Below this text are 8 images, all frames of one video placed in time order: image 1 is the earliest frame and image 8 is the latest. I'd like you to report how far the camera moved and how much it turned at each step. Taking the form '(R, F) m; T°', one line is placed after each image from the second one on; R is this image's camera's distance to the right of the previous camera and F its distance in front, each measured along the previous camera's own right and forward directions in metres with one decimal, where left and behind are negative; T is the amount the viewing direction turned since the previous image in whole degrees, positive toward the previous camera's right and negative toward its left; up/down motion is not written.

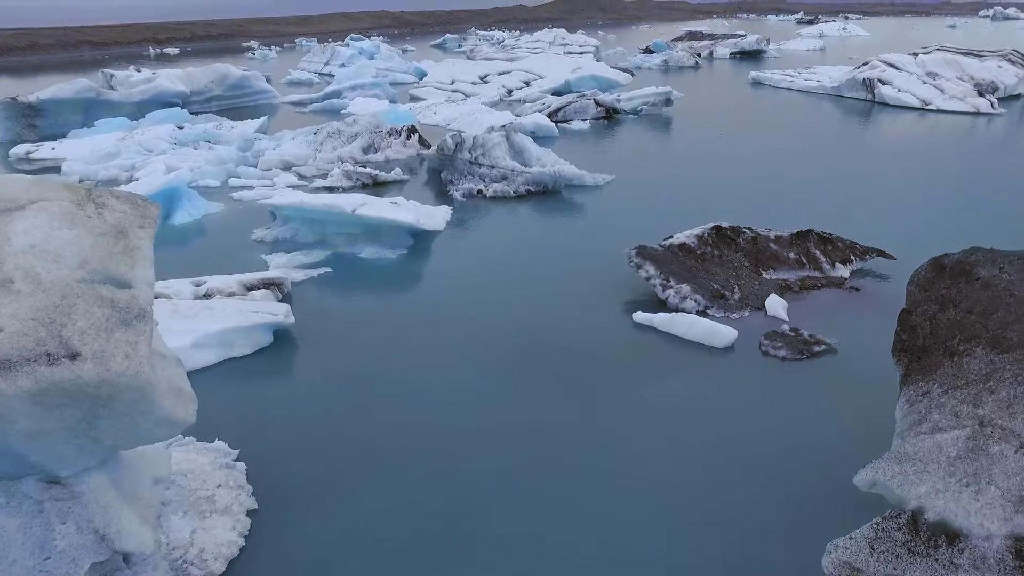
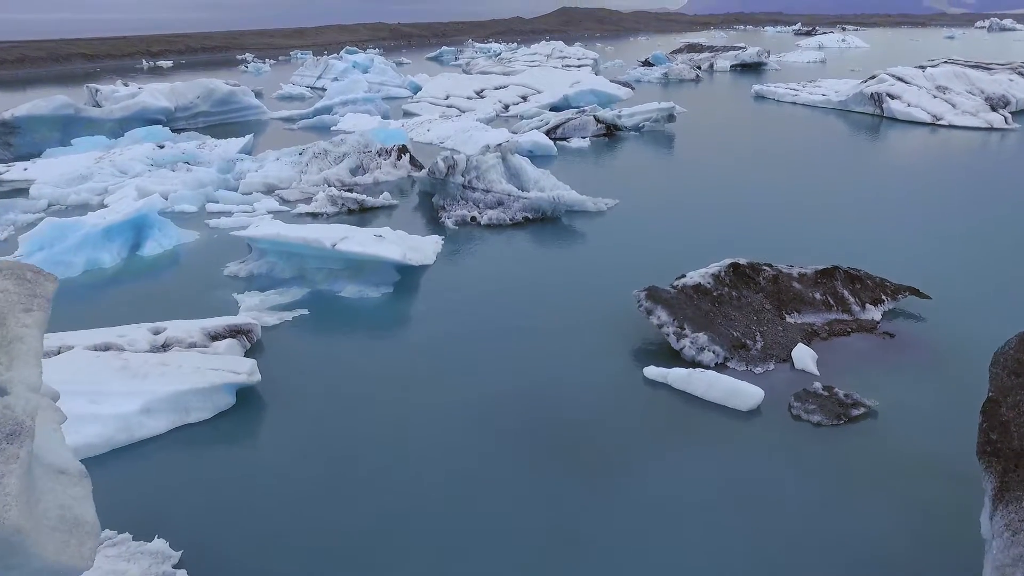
(0.0, +0.7) m; 0°
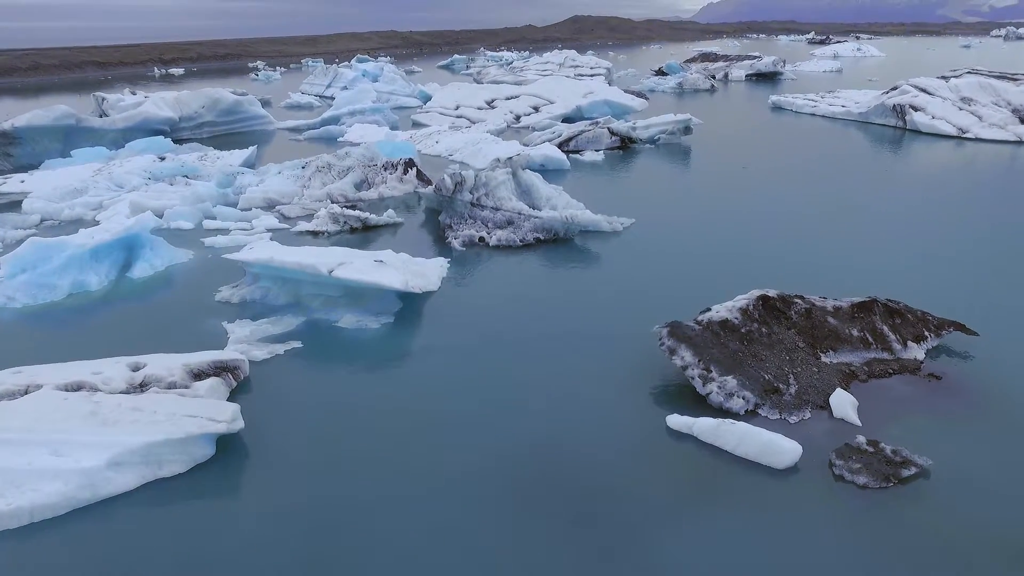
(0.0, +0.5) m; -1°
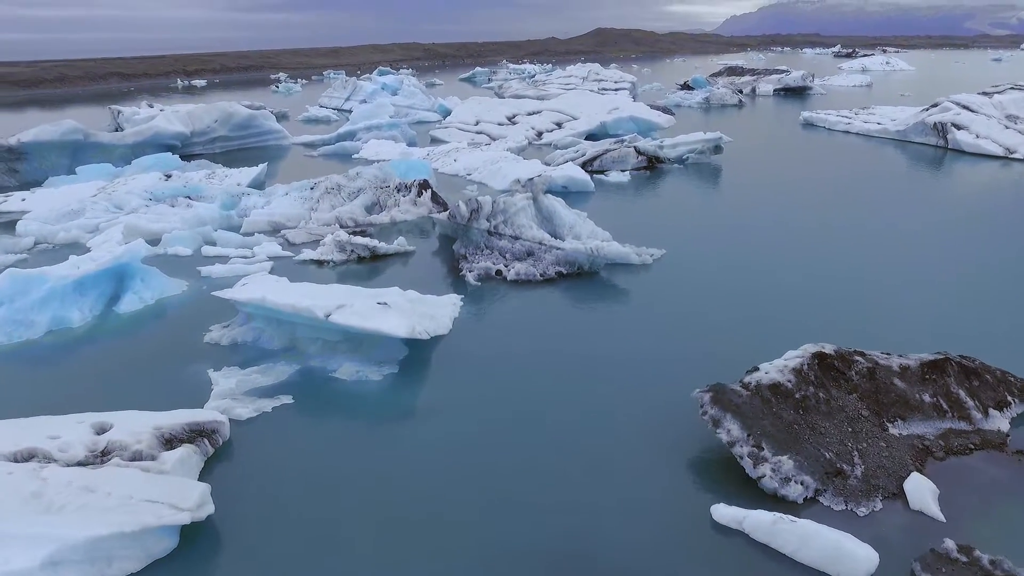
(0.0, +0.7) m; -1°
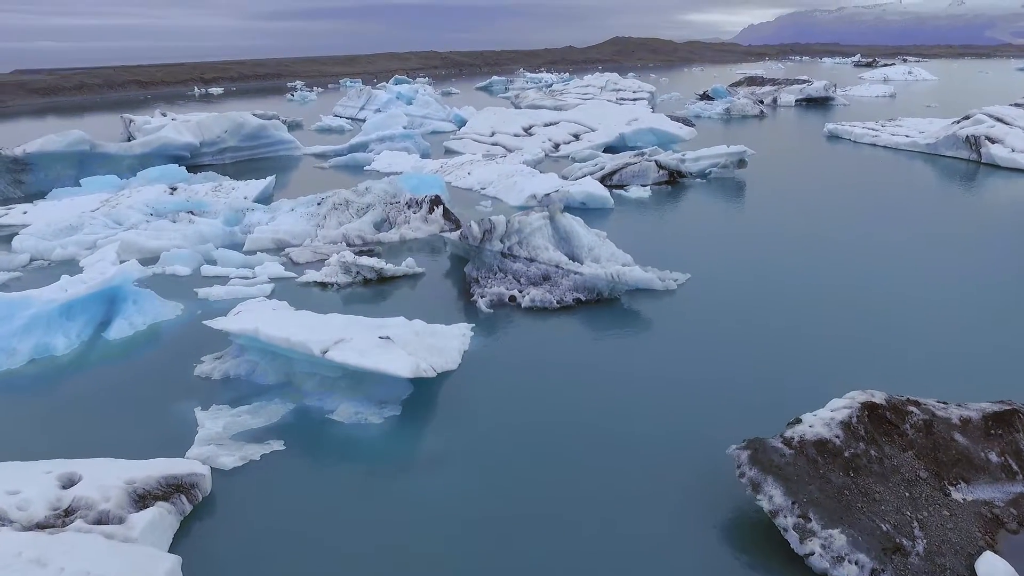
(0.0, +0.5) m; -1°
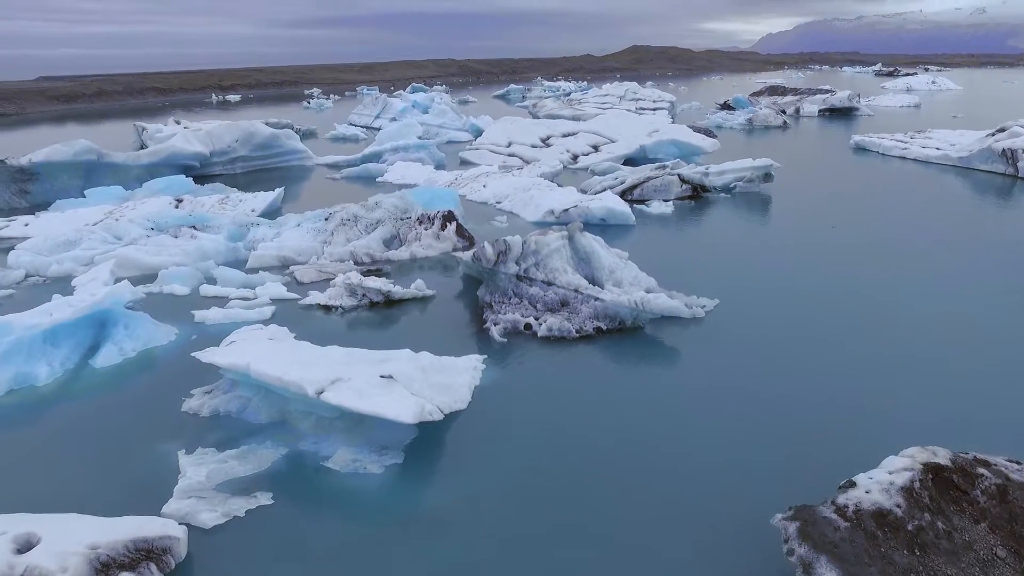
(0.0, +0.5) m; -1°
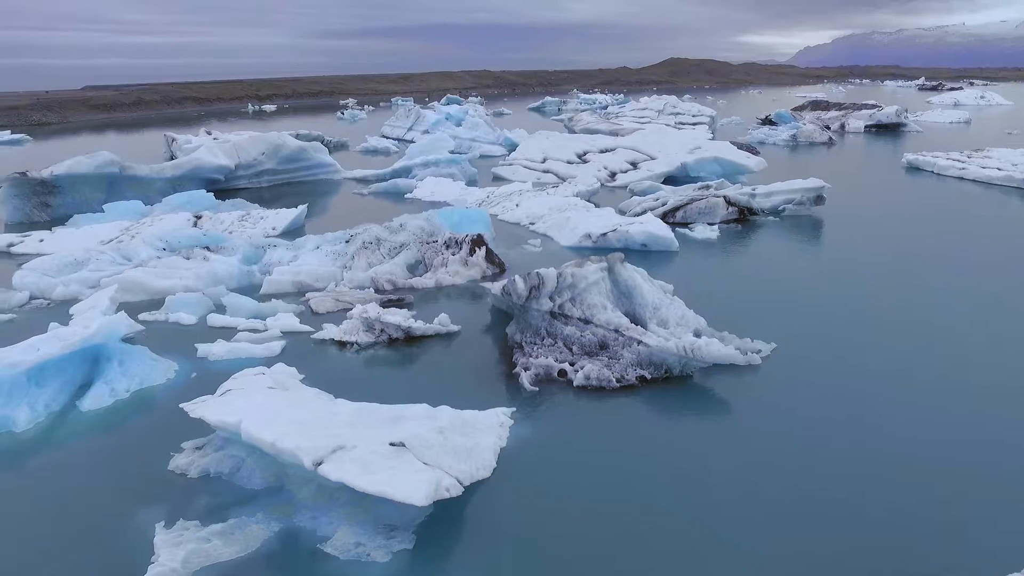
(0.0, +0.7) m; -2°
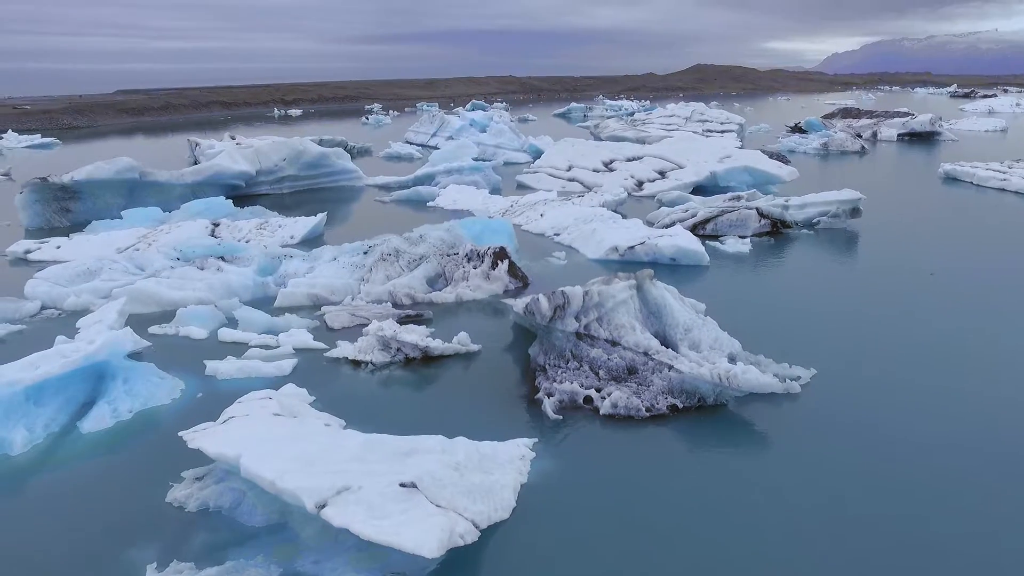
(0.0, +0.4) m; -2°
